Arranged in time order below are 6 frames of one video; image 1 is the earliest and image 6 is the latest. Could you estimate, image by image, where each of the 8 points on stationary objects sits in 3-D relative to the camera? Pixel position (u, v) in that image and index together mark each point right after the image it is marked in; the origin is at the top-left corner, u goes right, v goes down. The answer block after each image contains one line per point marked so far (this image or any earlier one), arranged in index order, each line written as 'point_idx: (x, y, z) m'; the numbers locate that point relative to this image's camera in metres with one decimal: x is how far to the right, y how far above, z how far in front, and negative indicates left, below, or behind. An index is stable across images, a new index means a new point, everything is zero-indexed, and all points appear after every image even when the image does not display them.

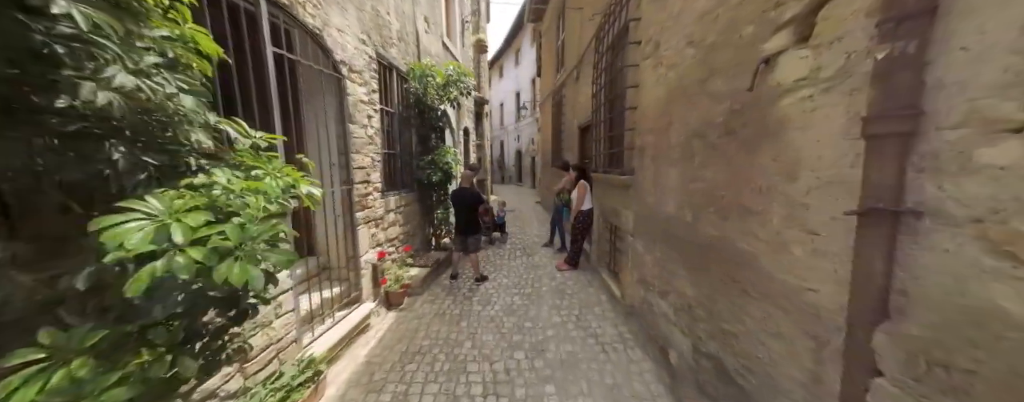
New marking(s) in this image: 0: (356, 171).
0: (-1.9, +0.4, +3.2) m
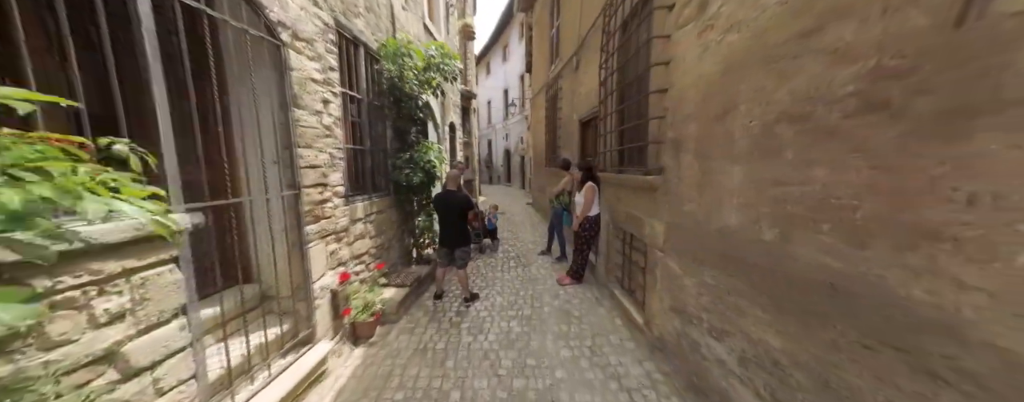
0: (-1.9, +0.3, +2.4) m
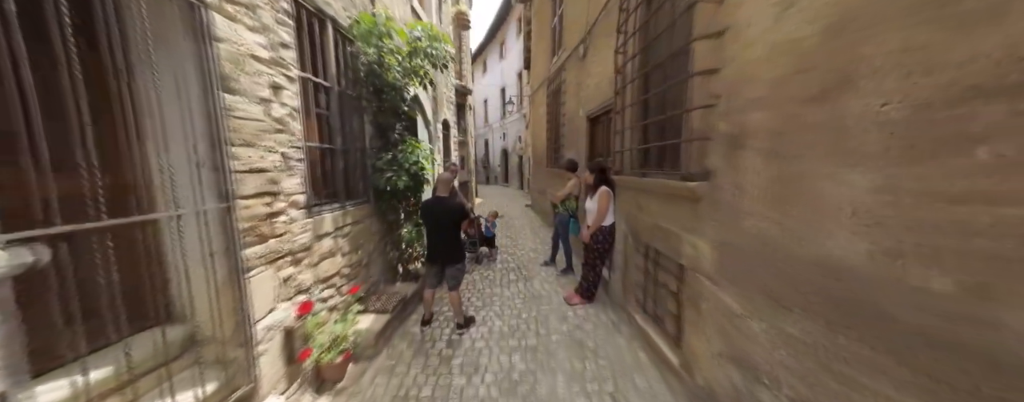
0: (-1.9, +0.2, +1.8) m
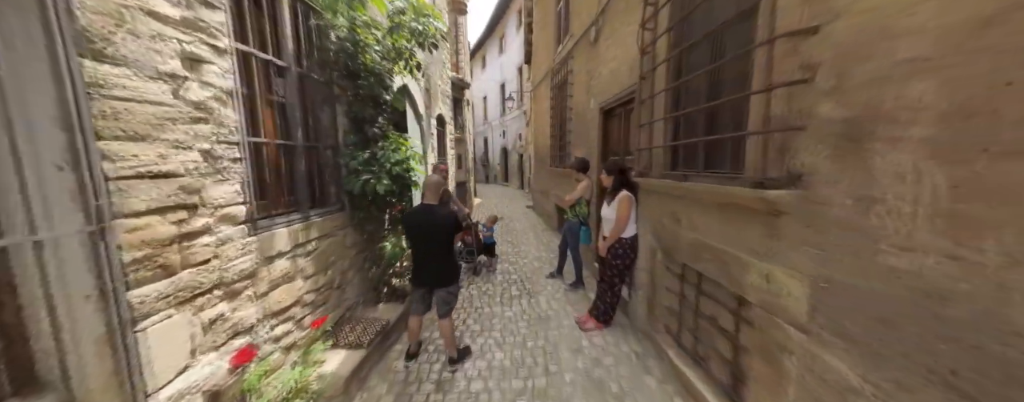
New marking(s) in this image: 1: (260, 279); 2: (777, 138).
0: (-1.8, +0.1, +1.3) m
1: (-1.8, -0.6, +1.9) m
2: (+1.4, +0.3, +1.4) m
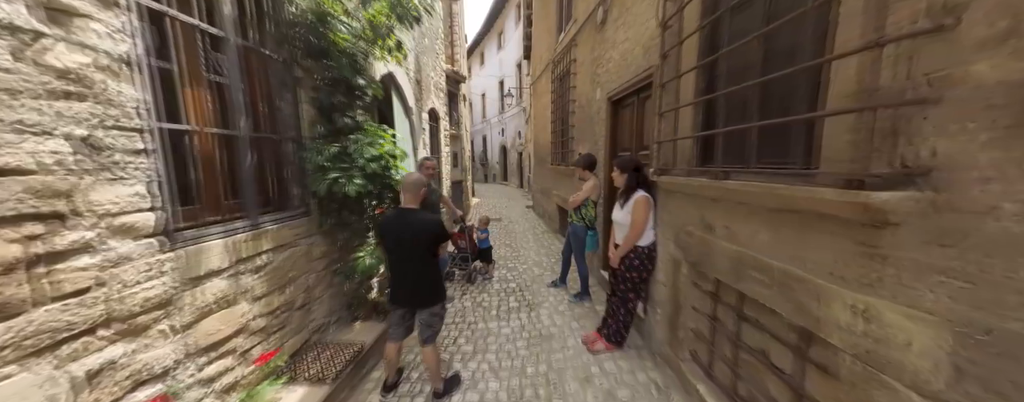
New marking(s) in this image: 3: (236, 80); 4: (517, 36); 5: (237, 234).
0: (-1.9, +0.1, +0.8) m
1: (-1.8, -0.6, +1.5) m
2: (+1.4, +0.3, +1.0) m
3: (-1.9, +0.8, +1.8) m
4: (+0.3, +9.4, +15.0) m
5: (-1.8, -0.2, +1.8) m
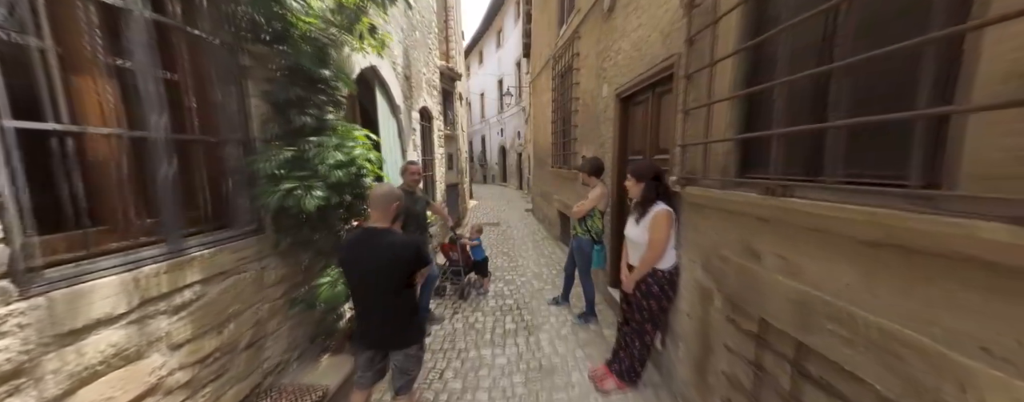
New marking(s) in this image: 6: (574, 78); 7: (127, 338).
0: (-1.9, -0.1, +0.4) m
1: (-1.9, -0.7, +1.0) m
2: (+1.4, +0.2, +0.6) m
3: (-1.9, +0.7, +1.4) m
4: (+0.2, +9.2, +14.6) m
5: (-1.9, -0.3, +1.4) m
6: (+1.1, +2.2, +4.6) m
7: (-1.9, -0.7, +1.3) m
